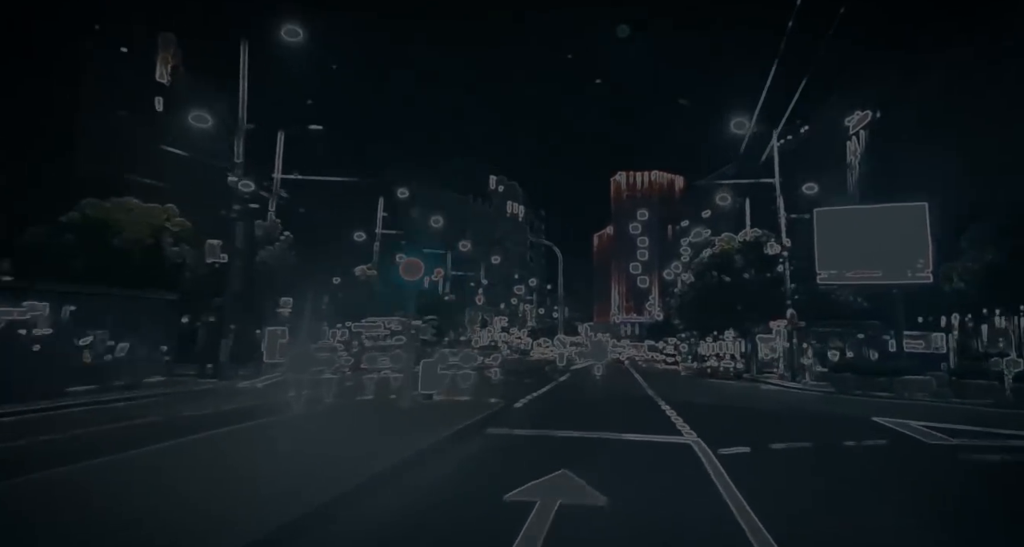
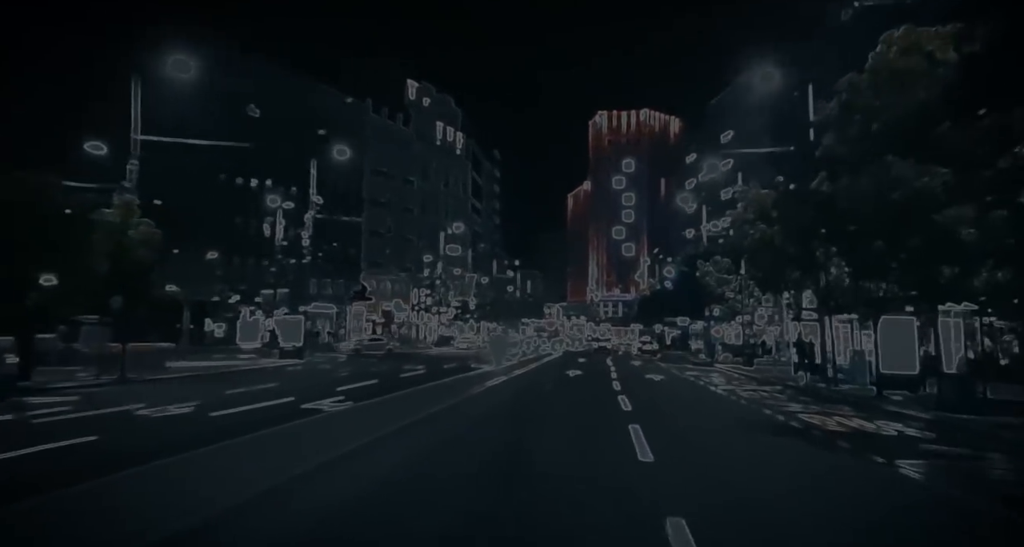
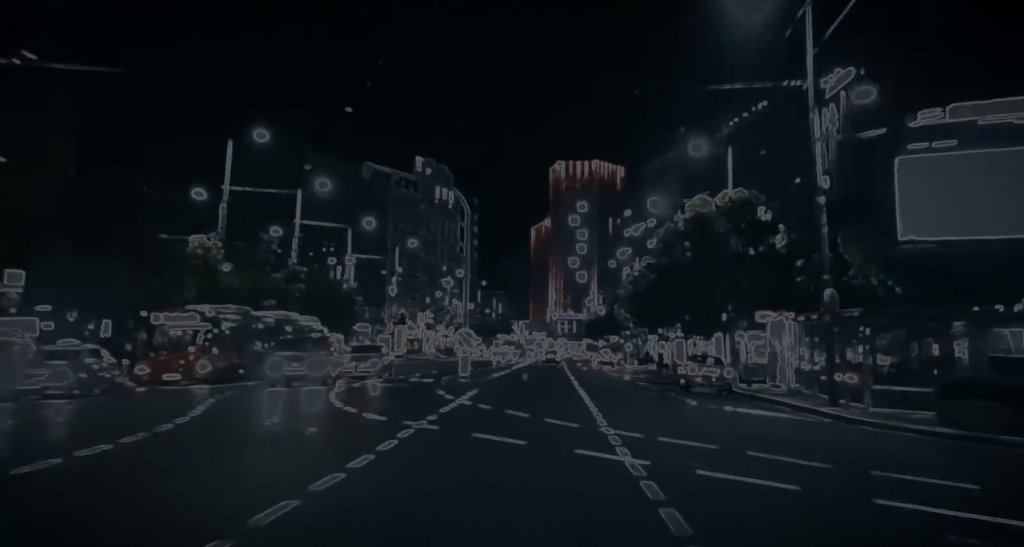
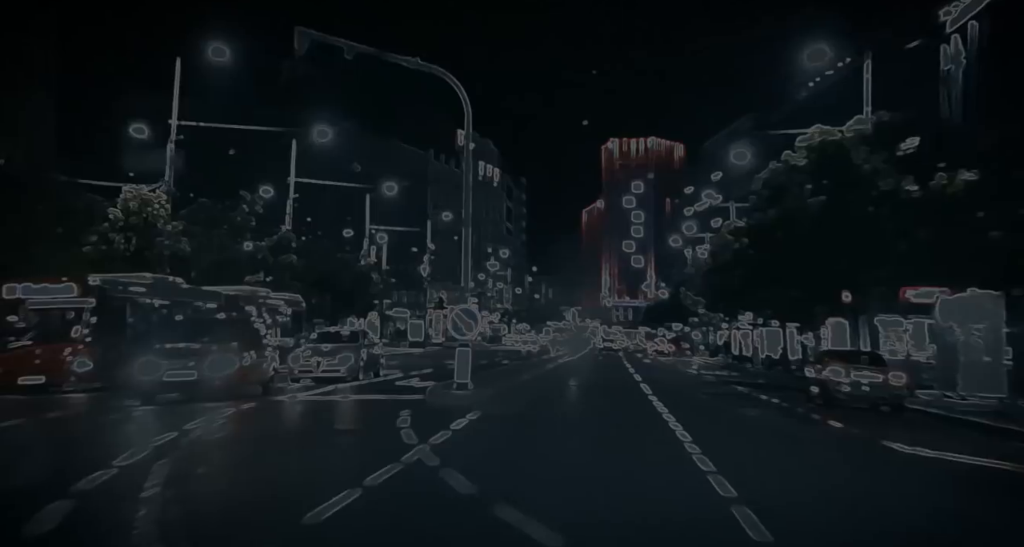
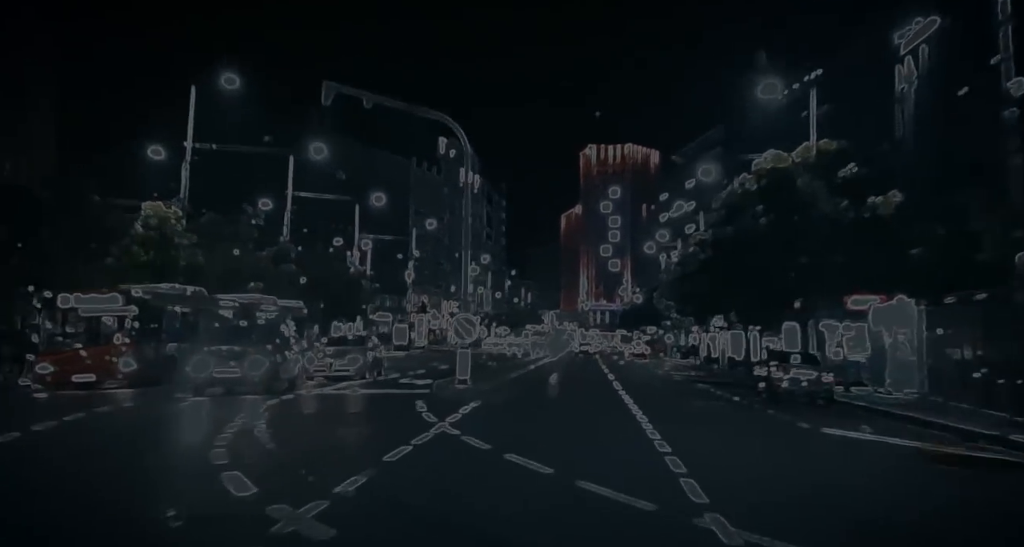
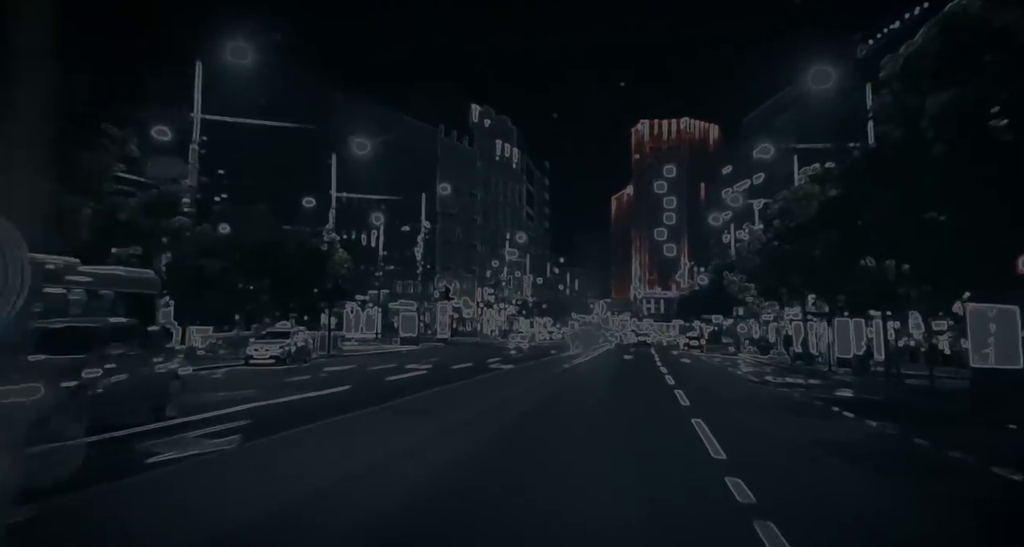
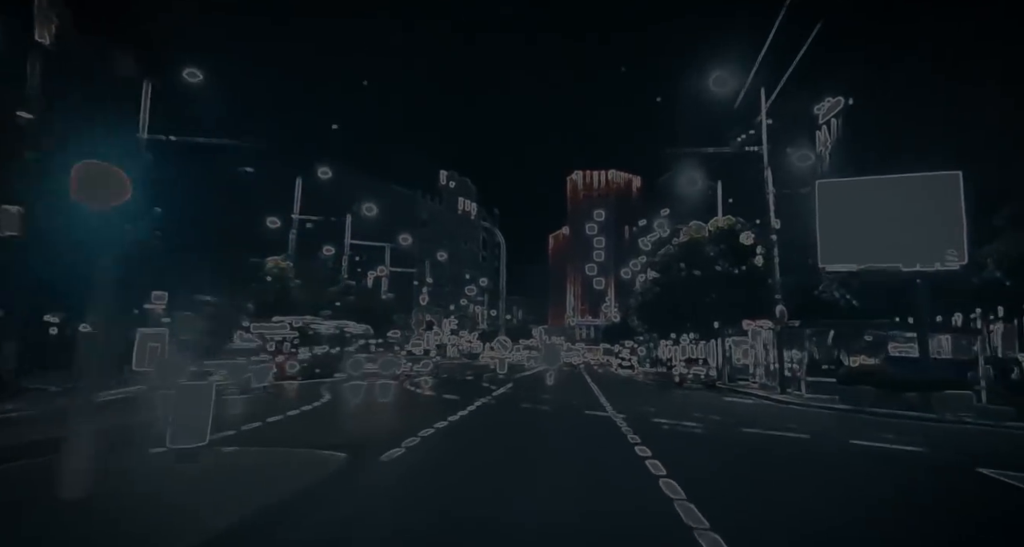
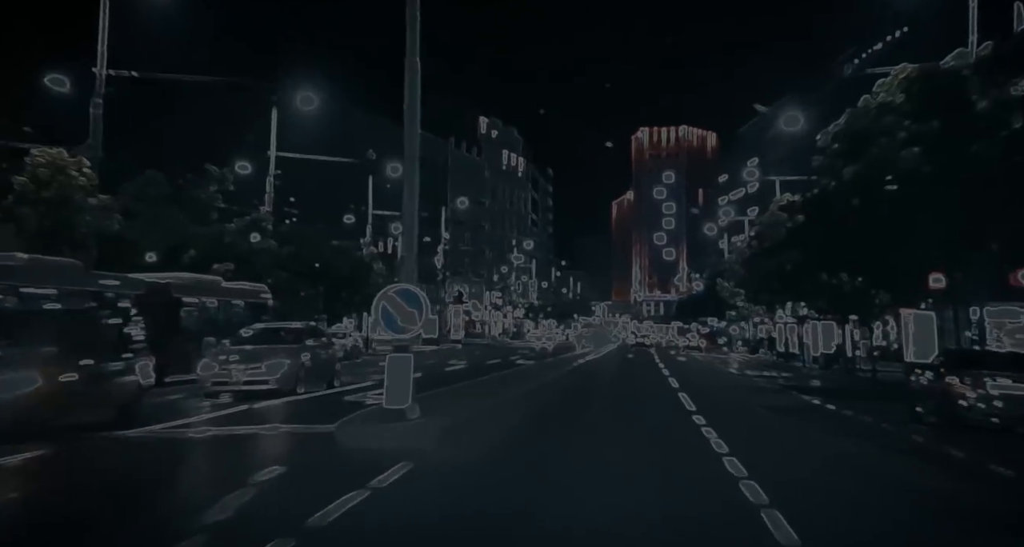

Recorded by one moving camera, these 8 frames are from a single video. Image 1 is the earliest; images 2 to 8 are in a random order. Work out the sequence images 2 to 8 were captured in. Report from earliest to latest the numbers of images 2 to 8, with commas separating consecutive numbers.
7, 3, 5, 4, 8, 6, 2
